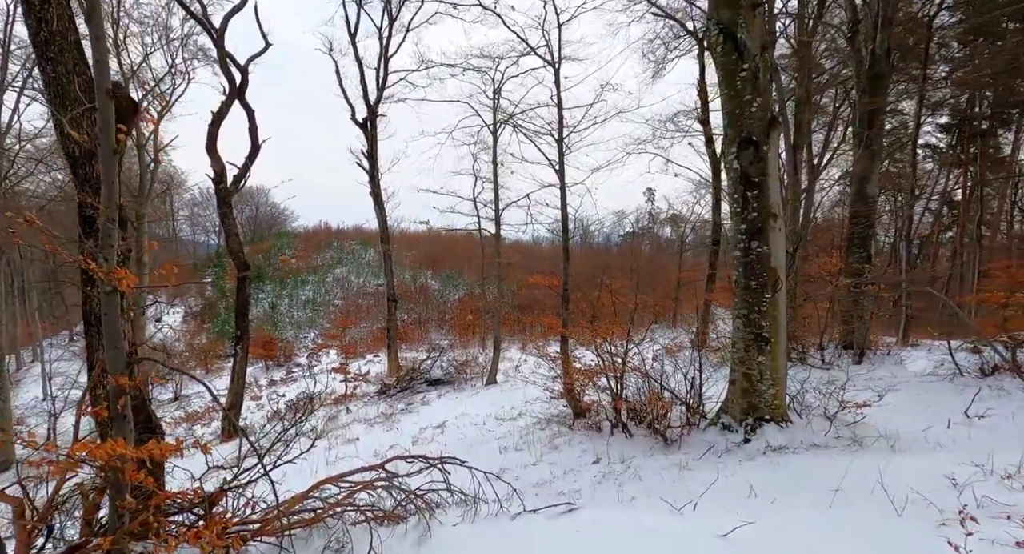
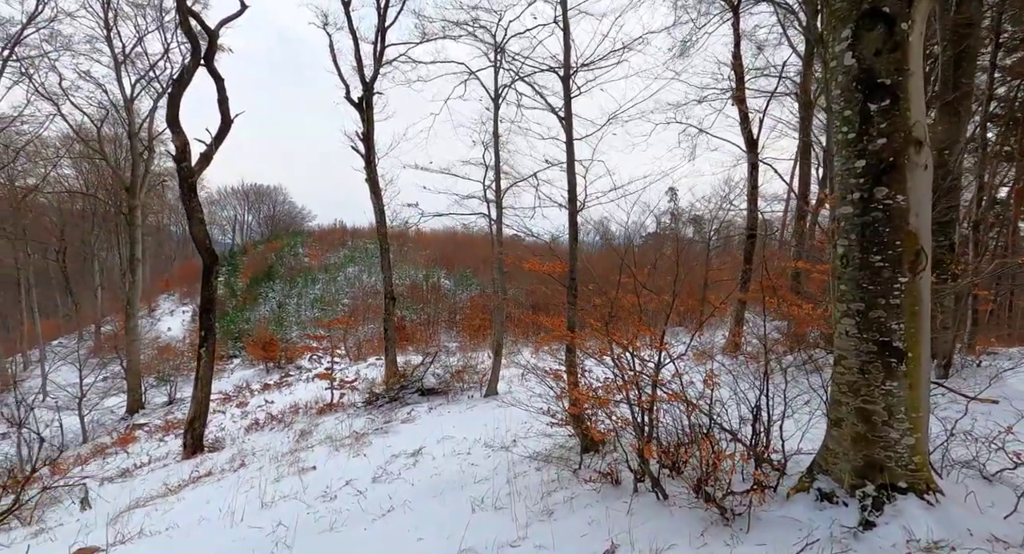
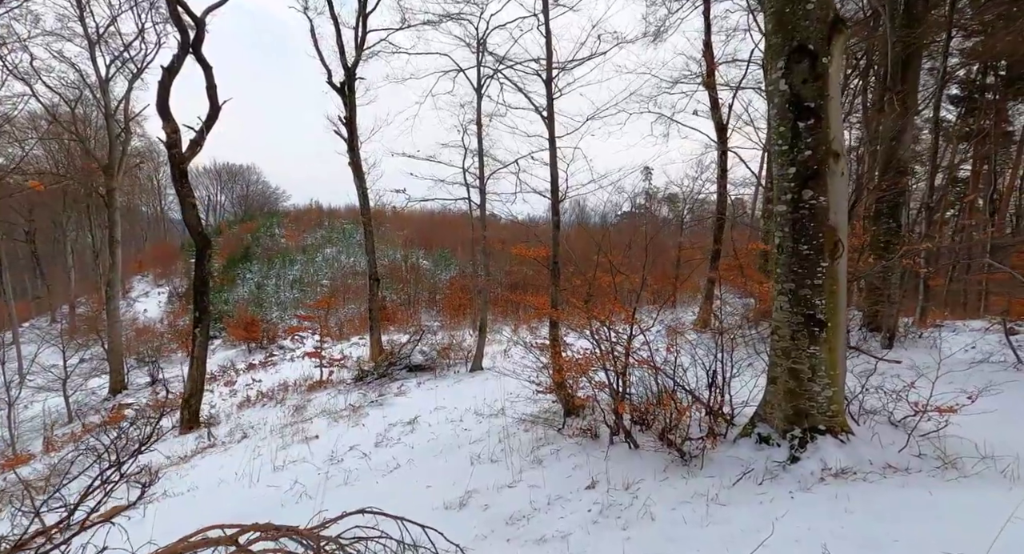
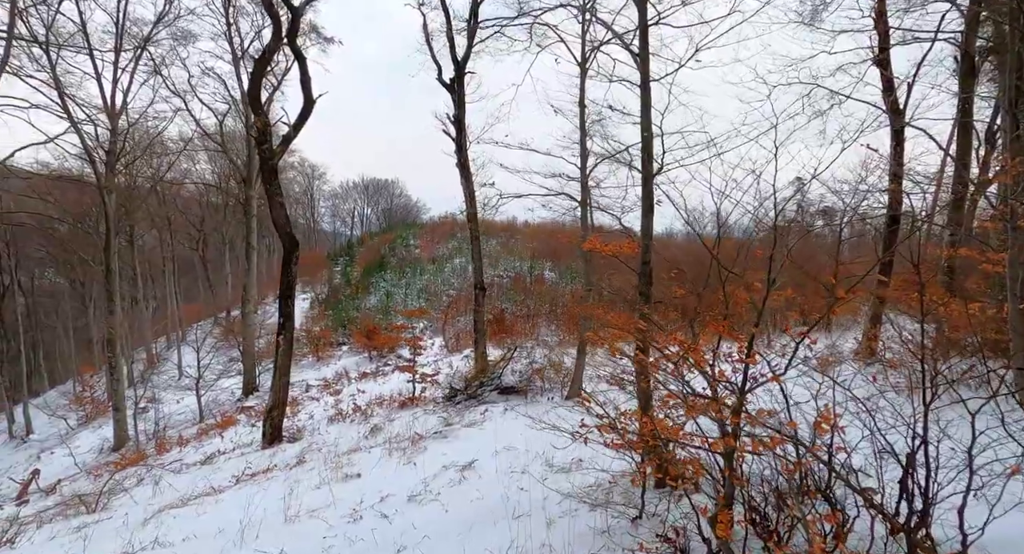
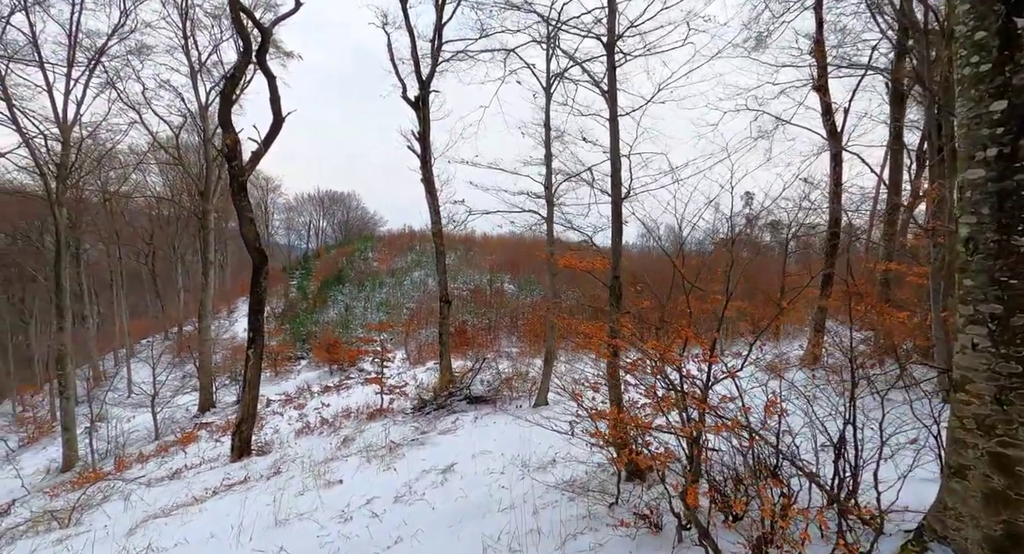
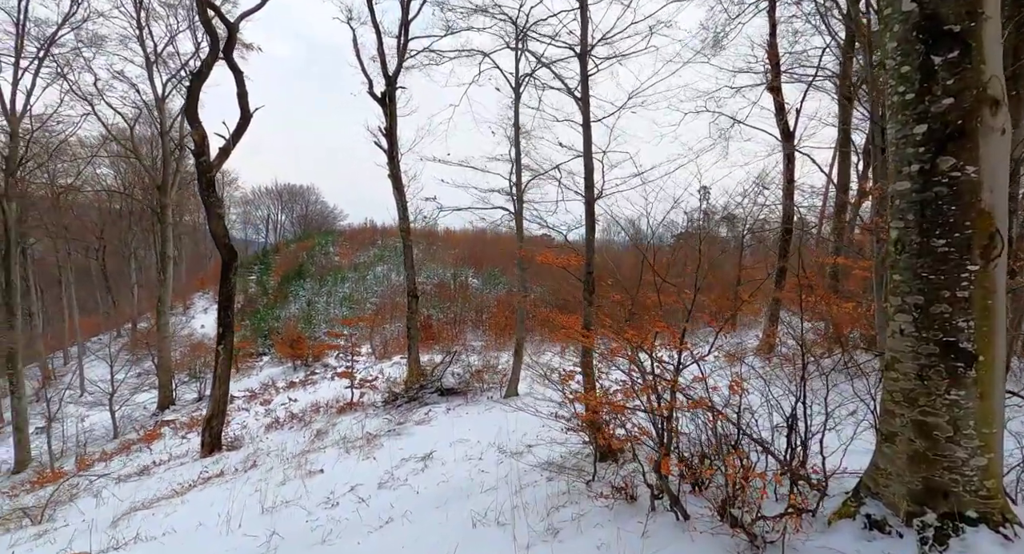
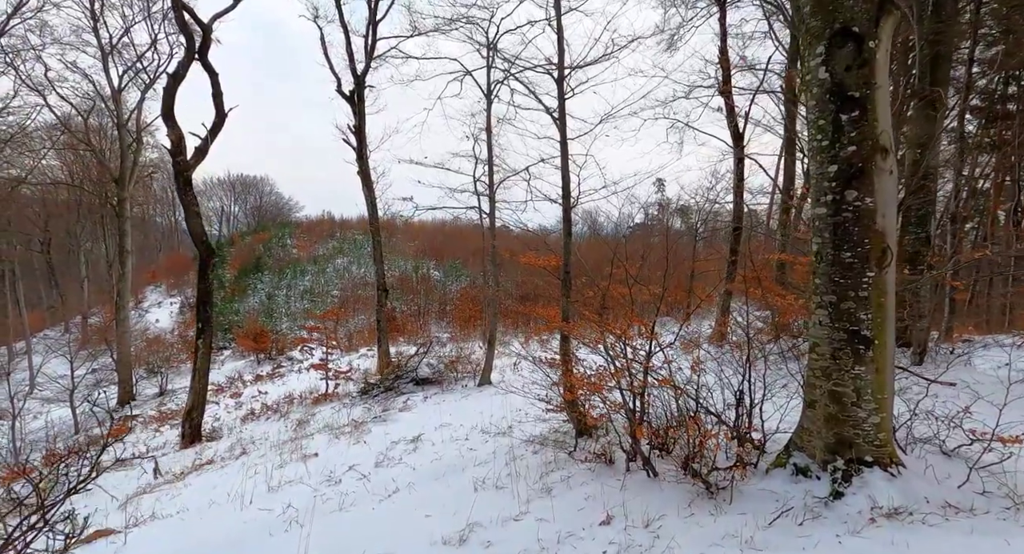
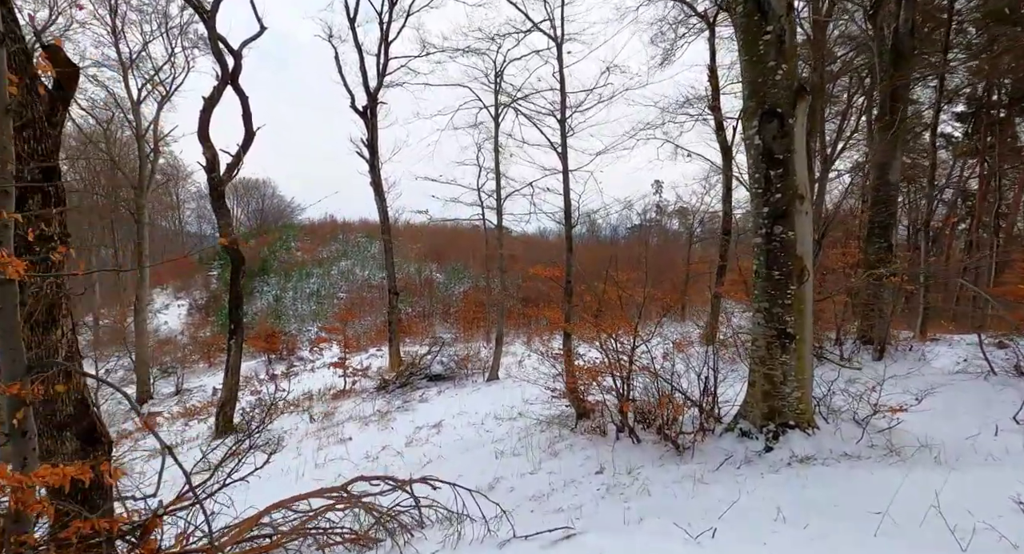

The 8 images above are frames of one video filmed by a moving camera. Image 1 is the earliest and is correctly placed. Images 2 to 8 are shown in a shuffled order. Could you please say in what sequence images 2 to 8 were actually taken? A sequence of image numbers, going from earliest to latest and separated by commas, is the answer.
8, 3, 7, 2, 6, 5, 4
